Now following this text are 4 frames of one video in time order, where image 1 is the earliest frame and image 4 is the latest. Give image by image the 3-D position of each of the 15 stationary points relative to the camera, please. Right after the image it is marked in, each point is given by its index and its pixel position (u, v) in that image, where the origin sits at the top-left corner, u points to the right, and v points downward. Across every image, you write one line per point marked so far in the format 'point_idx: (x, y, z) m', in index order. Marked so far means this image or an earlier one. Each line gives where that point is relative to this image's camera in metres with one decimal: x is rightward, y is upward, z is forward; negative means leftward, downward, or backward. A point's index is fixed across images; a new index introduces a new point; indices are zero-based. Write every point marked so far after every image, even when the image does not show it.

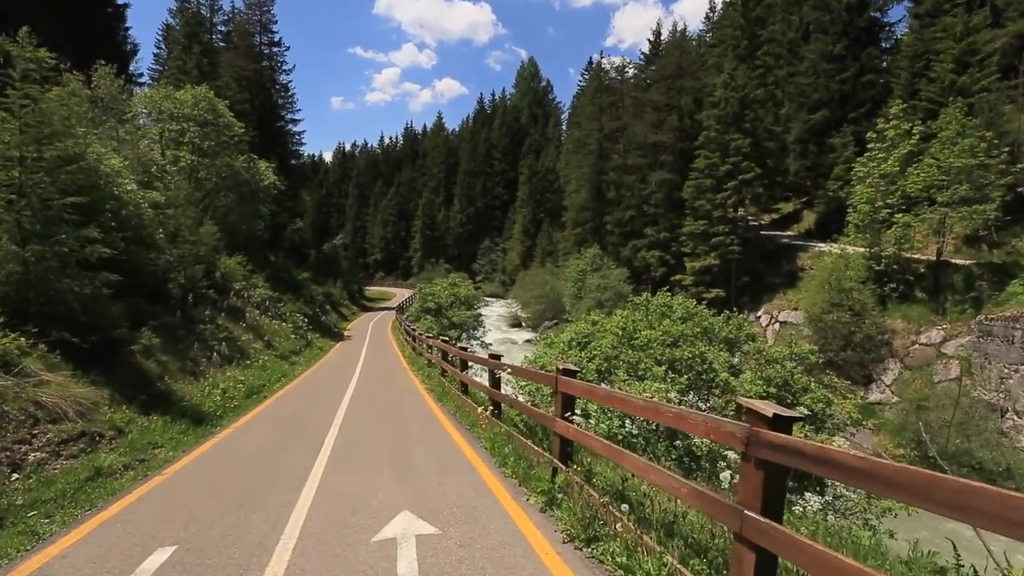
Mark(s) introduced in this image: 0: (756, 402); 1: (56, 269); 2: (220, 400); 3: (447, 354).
0: (+1.6, -0.7, +3.3) m
1: (-10.2, +0.4, +11.6) m
2: (-8.0, -3.1, +13.9) m
3: (-2.1, -2.1, +16.4) m
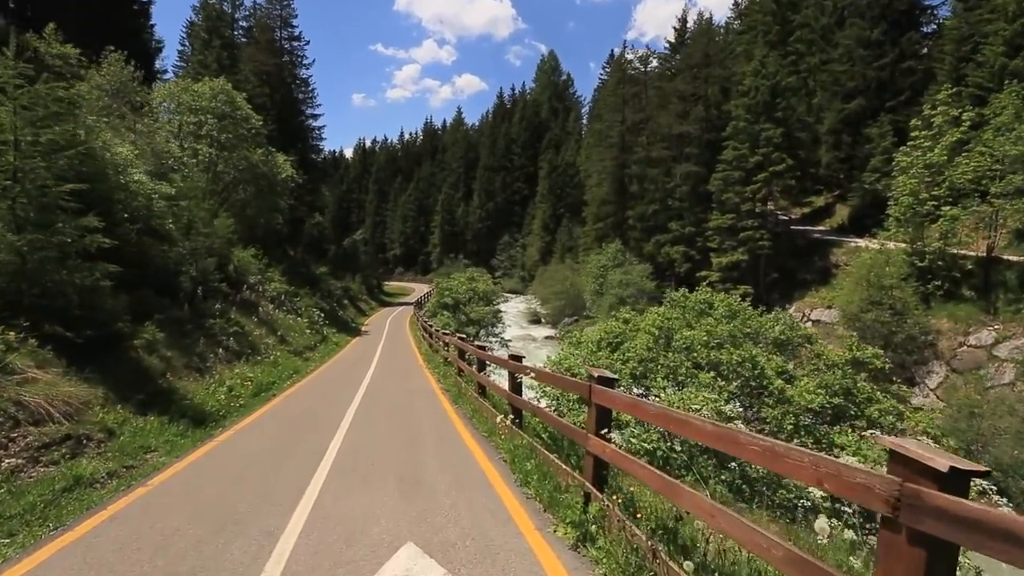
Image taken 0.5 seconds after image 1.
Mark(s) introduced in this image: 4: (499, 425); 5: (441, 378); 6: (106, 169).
0: (+1.7, -0.7, +2.3) m
1: (-9.8, +0.6, +10.9) m
2: (-7.5, -2.9, +13.3) m
3: (-1.4, -1.9, +15.5) m
4: (-0.2, -2.5, +9.2) m
5: (-2.4, -3.1, +17.6) m
6: (-12.0, +3.5, +14.9) m
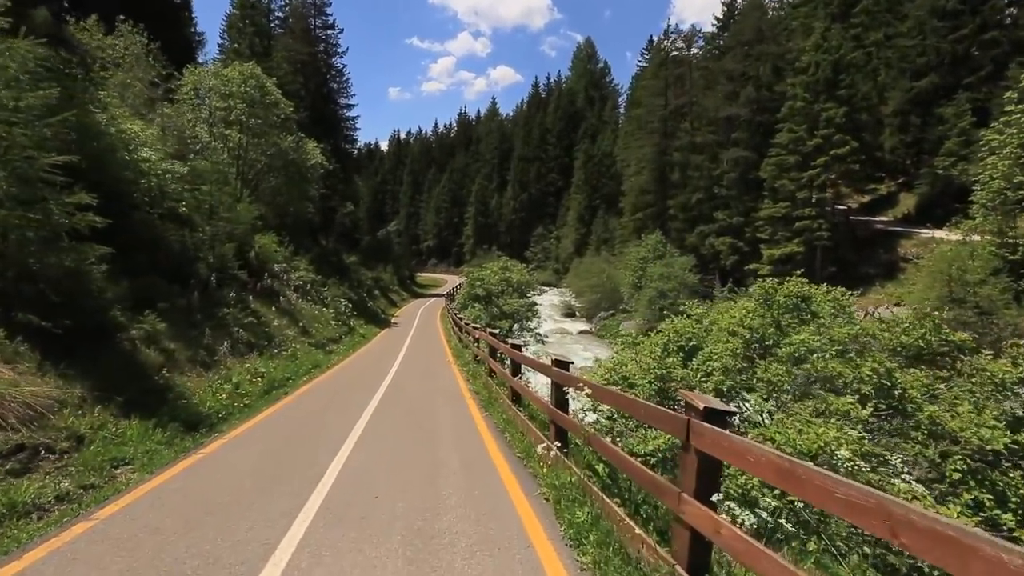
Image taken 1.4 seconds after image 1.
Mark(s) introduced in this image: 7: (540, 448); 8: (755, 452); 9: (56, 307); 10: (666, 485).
0: (+1.9, -0.6, +0.3) m
1: (-9.0, +0.9, +9.6) m
2: (-6.6, -2.6, +11.9) m
3: (-0.4, -1.6, +13.7) m
4: (+0.4, -2.3, +7.3) m
5: (-1.3, -2.8, +15.9) m
6: (-10.9, +3.9, +13.7) m
7: (+0.4, -2.3, +7.3) m
8: (+1.3, -0.9, +2.8) m
9: (-9.1, -0.4, +10.2) m
10: (+1.2, -1.5, +3.9) m
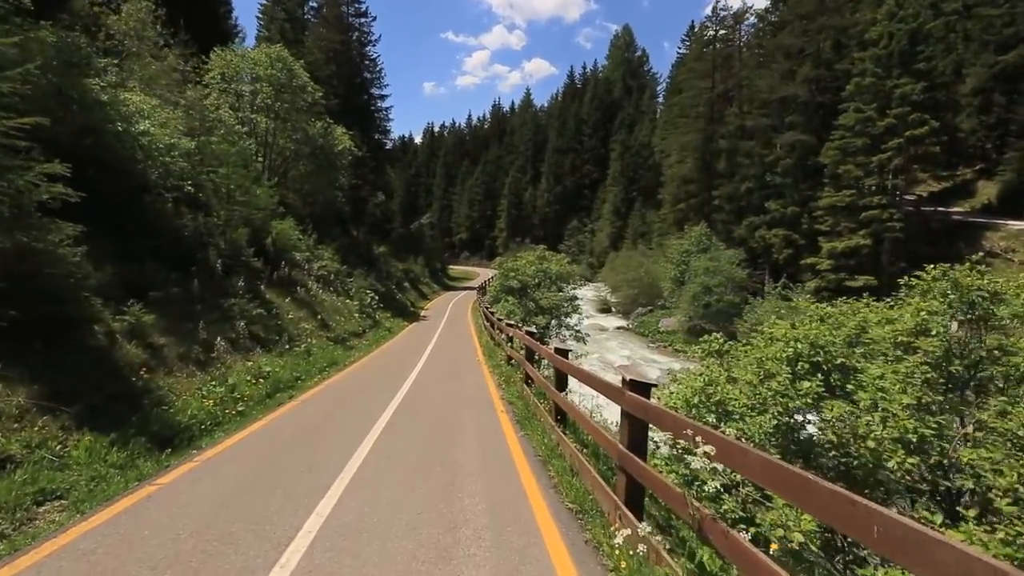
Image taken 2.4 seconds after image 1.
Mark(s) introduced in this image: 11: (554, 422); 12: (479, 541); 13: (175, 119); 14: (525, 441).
0: (+2.0, -0.6, -2.0) m
1: (-8.3, +1.1, +8.0) m
2: (-5.8, -2.3, +10.1) m
3: (+0.5, -1.4, +11.5) m
4: (+0.9, -2.2, +5.2) m
5: (-0.3, -2.6, +13.8) m
6: (-9.9, +4.3, +12.2) m
7: (+0.9, -2.1, +5.1) m
8: (+1.5, -0.8, +0.5) m
9: (-8.3, -0.1, +8.6) m
10: (+1.5, -1.4, +1.7) m
11: (+0.7, -2.2, +8.2) m
12: (-0.4, -2.5, +5.0) m
13: (-12.3, +6.1, +18.6) m
14: (+0.2, -2.5, +8.5) m
